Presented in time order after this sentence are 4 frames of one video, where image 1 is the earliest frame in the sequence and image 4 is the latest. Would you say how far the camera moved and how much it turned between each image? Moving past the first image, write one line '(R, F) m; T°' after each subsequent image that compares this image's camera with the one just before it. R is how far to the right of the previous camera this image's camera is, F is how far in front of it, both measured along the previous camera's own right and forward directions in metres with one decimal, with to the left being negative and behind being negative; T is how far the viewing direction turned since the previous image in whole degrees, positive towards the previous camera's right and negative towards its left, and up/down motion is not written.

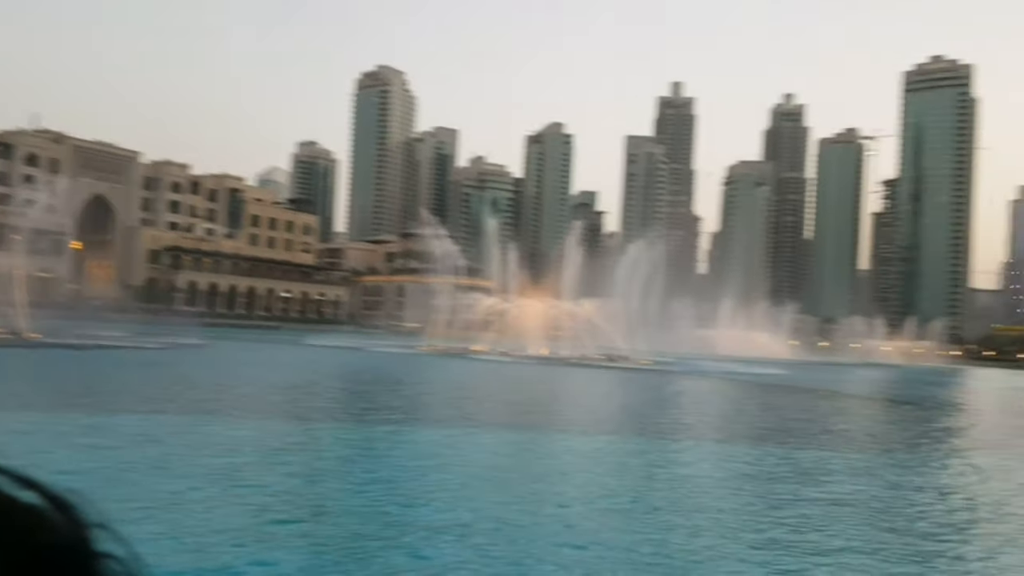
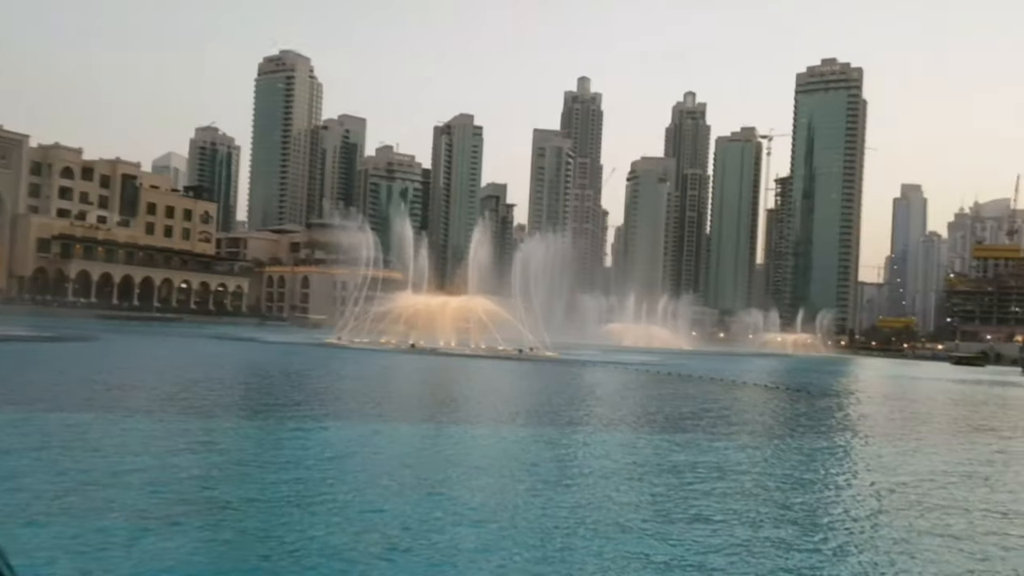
(-0.1, -0.5) m; +6°
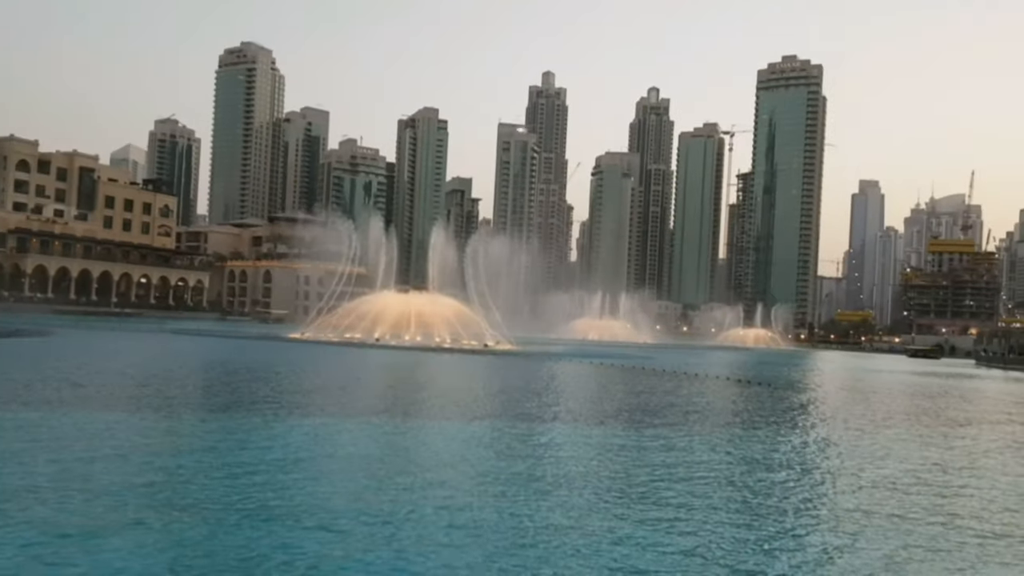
(0.0, -0.2) m; +2°
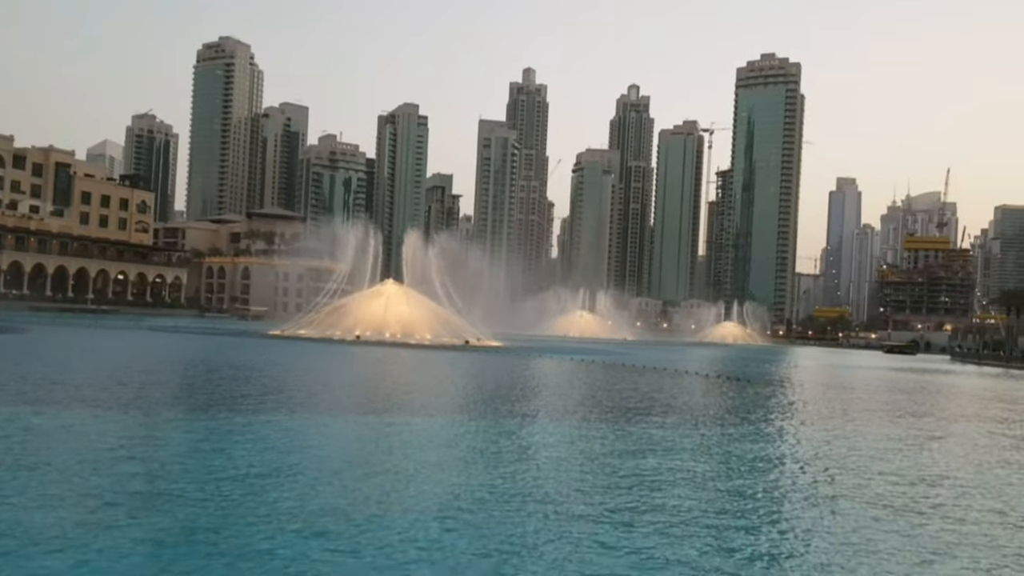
(0.0, -0.2) m; +1°
